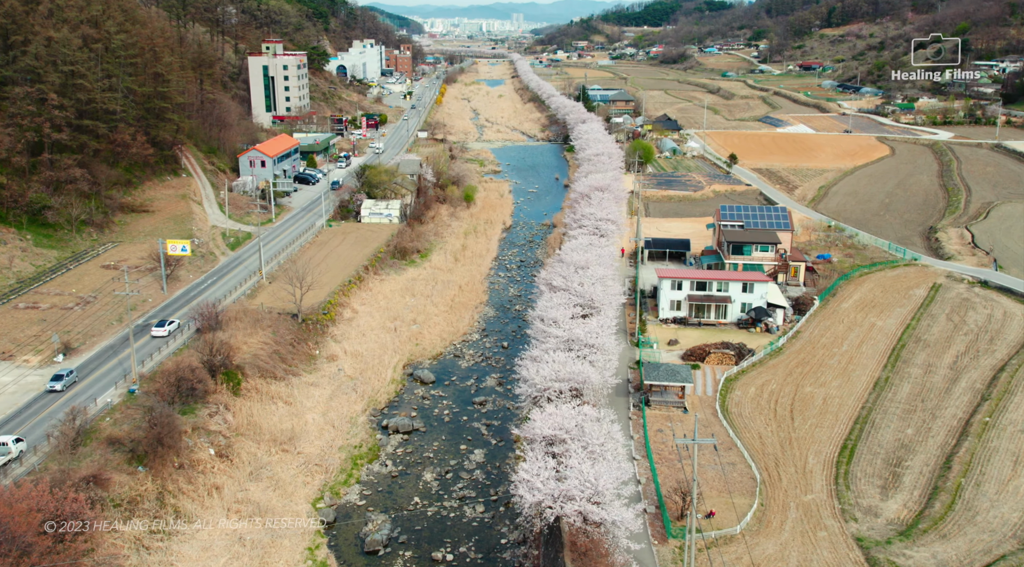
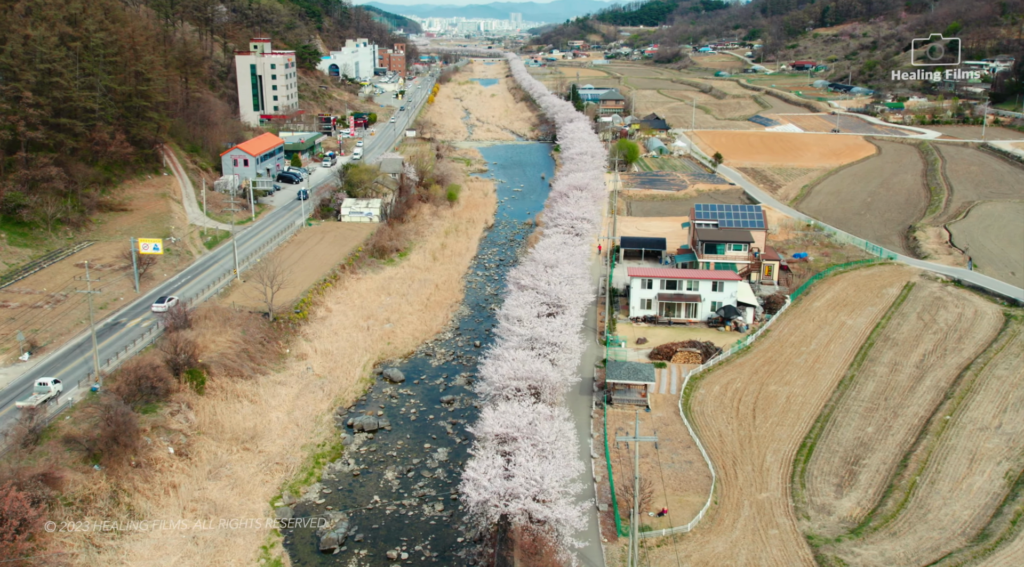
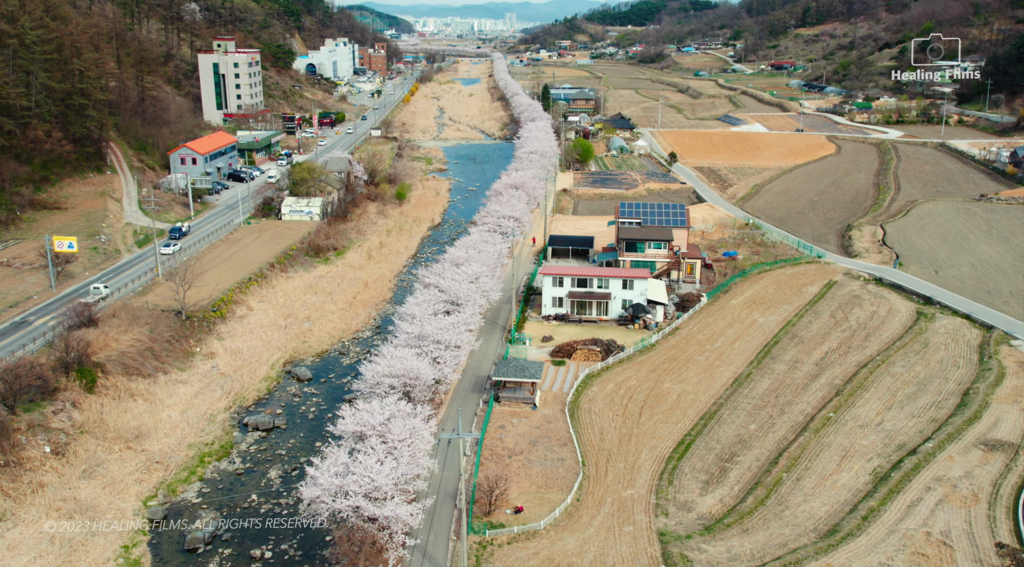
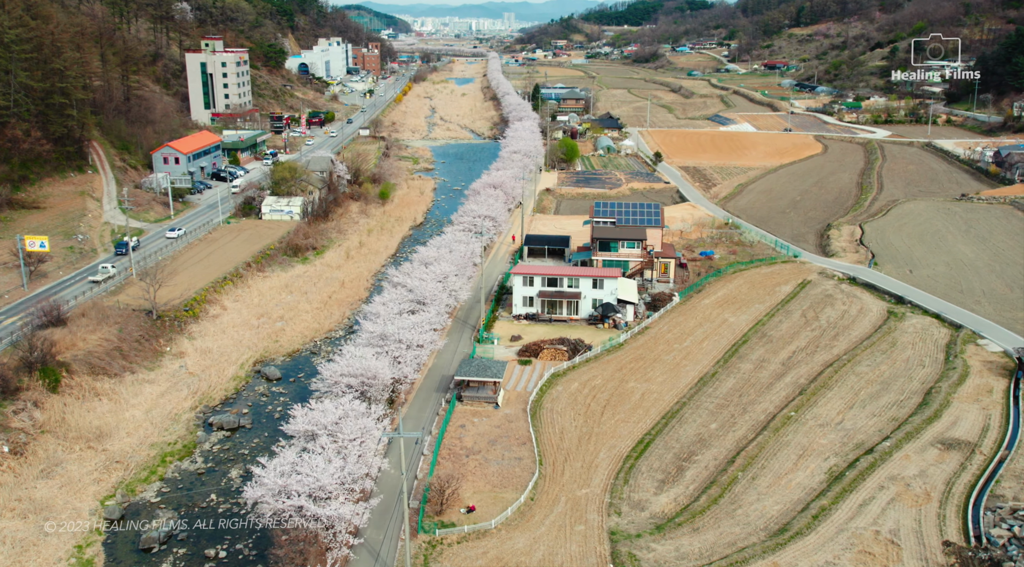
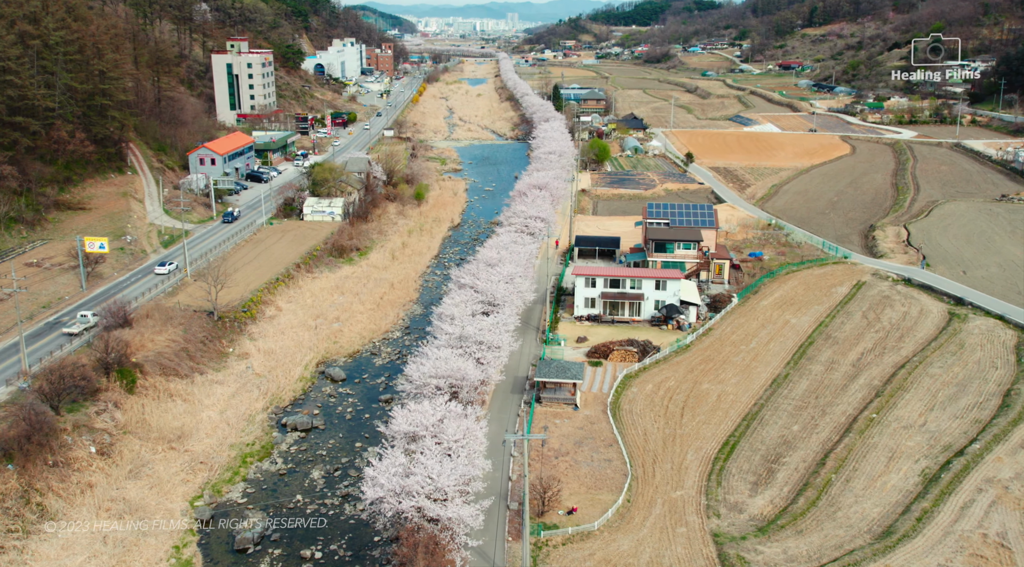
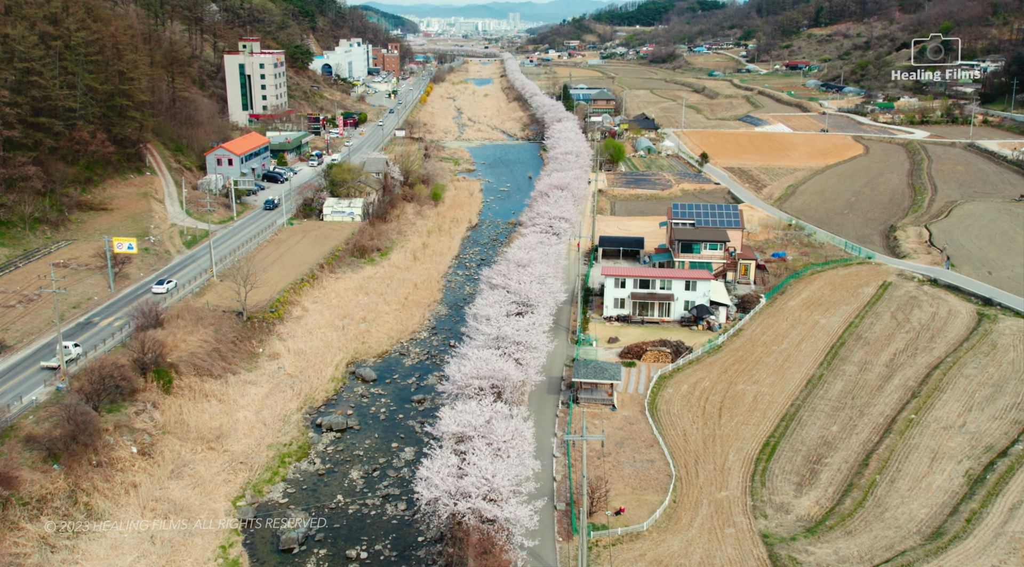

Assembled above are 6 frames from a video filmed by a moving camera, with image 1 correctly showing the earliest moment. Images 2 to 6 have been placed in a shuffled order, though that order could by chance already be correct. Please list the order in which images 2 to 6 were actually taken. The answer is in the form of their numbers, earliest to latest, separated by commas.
2, 6, 5, 3, 4
